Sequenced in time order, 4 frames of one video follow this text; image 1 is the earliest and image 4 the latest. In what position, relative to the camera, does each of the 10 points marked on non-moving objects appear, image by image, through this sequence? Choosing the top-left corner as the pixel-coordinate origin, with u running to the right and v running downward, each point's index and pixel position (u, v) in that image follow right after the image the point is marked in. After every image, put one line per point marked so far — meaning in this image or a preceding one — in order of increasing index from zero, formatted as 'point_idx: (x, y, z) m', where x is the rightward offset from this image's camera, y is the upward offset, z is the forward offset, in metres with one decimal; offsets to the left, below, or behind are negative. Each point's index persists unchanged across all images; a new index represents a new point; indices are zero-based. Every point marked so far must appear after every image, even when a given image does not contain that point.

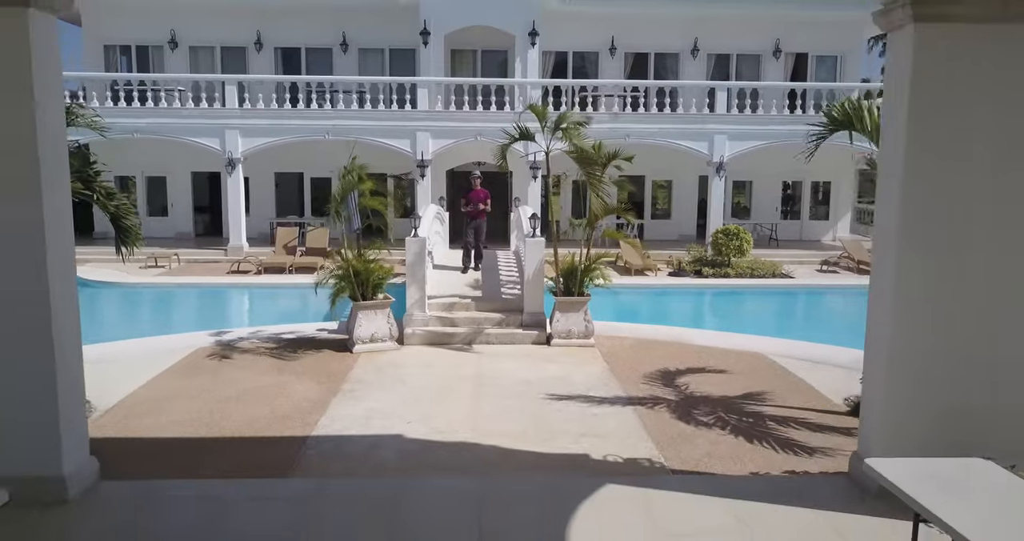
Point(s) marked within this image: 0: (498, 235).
0: (-0.3, +0.9, +19.5) m
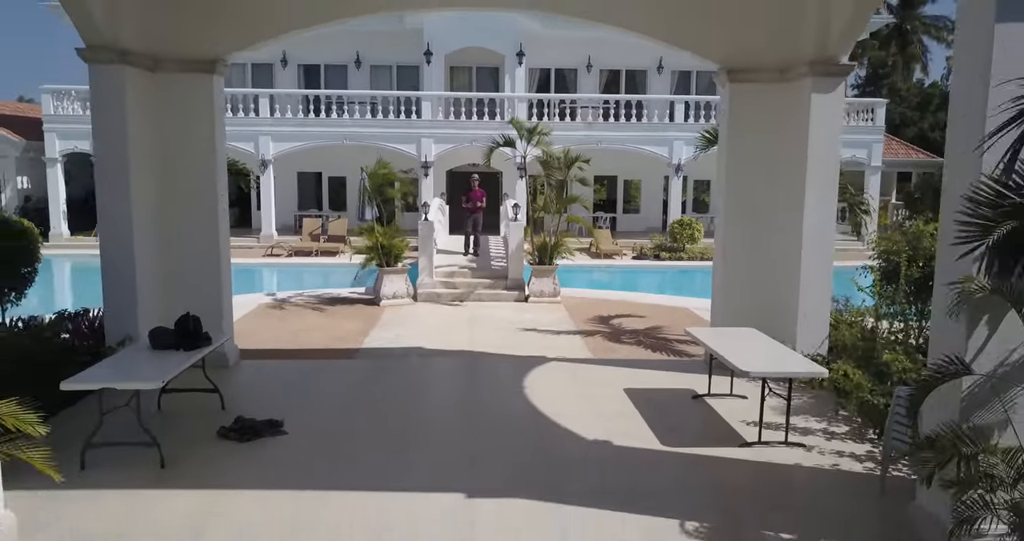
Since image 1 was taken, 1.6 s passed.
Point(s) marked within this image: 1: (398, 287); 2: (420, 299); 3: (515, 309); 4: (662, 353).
0: (-0.6, +1.3, +22.7) m
1: (-1.8, -0.3, +12.6) m
2: (-1.5, -0.5, +12.9) m
3: (0.0, -0.6, +12.1) m
4: (+1.7, -0.9, +9.1) m
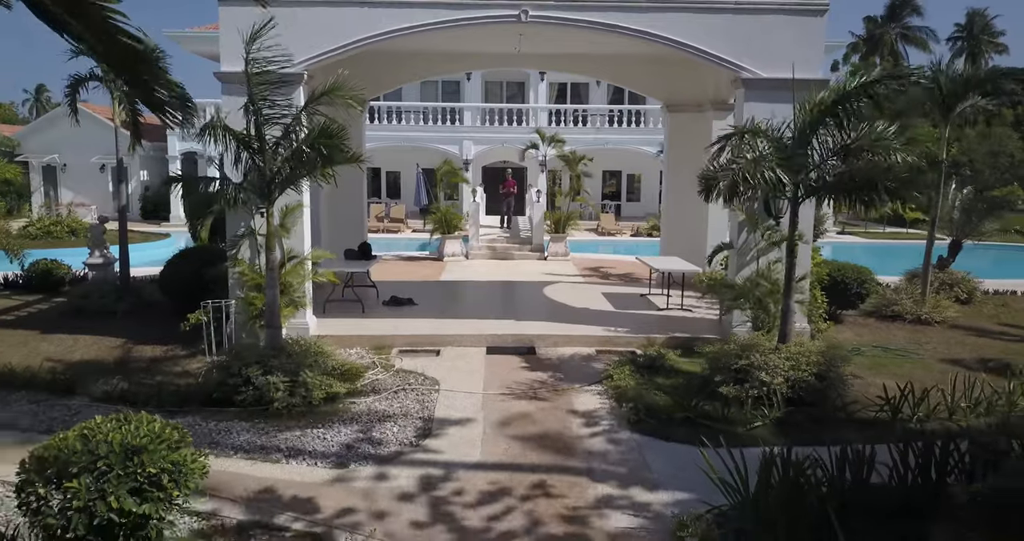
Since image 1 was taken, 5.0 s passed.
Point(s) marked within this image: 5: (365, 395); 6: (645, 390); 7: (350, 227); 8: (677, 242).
0: (+0.2, +2.1, +27.9) m
1: (-1.3, +0.5, +17.8) m
2: (-1.0, +0.3, +18.1) m
3: (+0.6, +0.2, +17.3) m
4: (+2.2, -0.2, +14.3) m
5: (-1.4, -1.2, +7.4) m
6: (+1.2, -1.1, +7.3) m
7: (-2.7, +0.8, +12.9) m
8: (+2.8, +0.5, +13.2) m
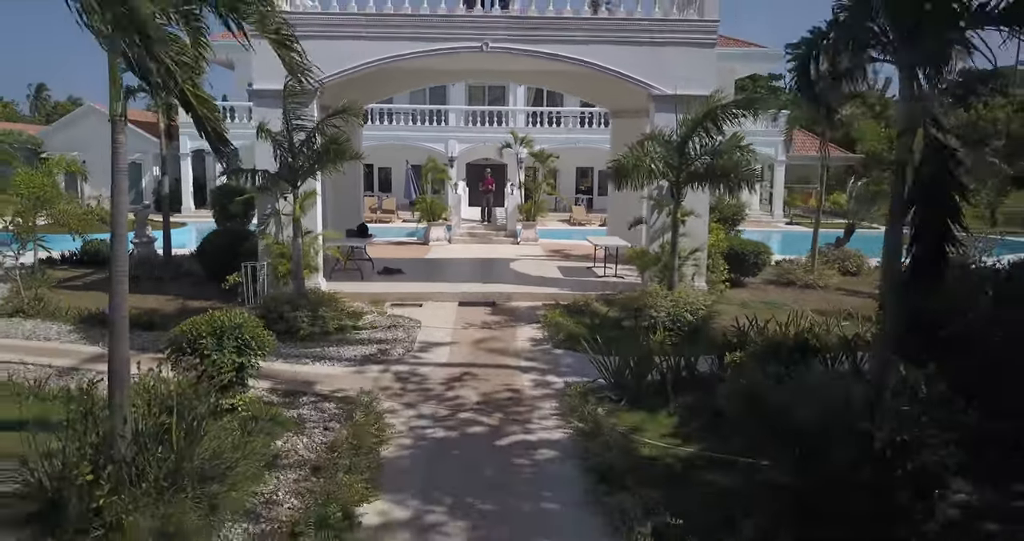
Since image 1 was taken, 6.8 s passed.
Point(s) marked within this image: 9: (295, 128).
0: (-0.5, +2.6, +30.5) m
1: (-1.9, +0.9, +20.5) m
2: (-1.6, +0.8, +20.8) m
3: (0.0, +0.6, +20.0) m
4: (+1.6, +0.3, +17.0) m
5: (-1.9, -0.8, +10.1) m
6: (+0.7, -0.7, +10.0) m
7: (-3.2, +1.2, +15.6) m
8: (+2.2, +0.9, +15.9) m
9: (-2.9, +1.9, +10.2) m
